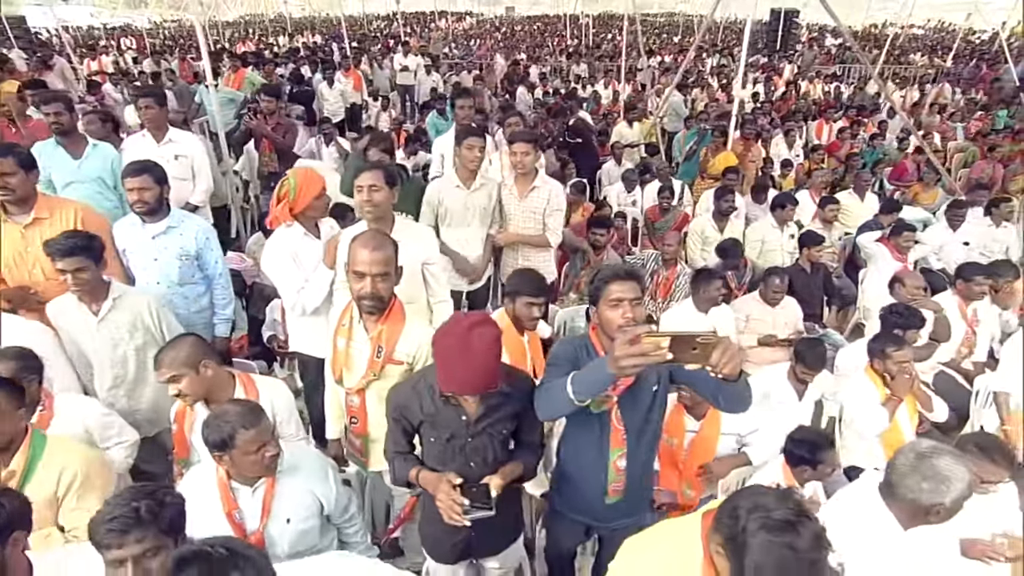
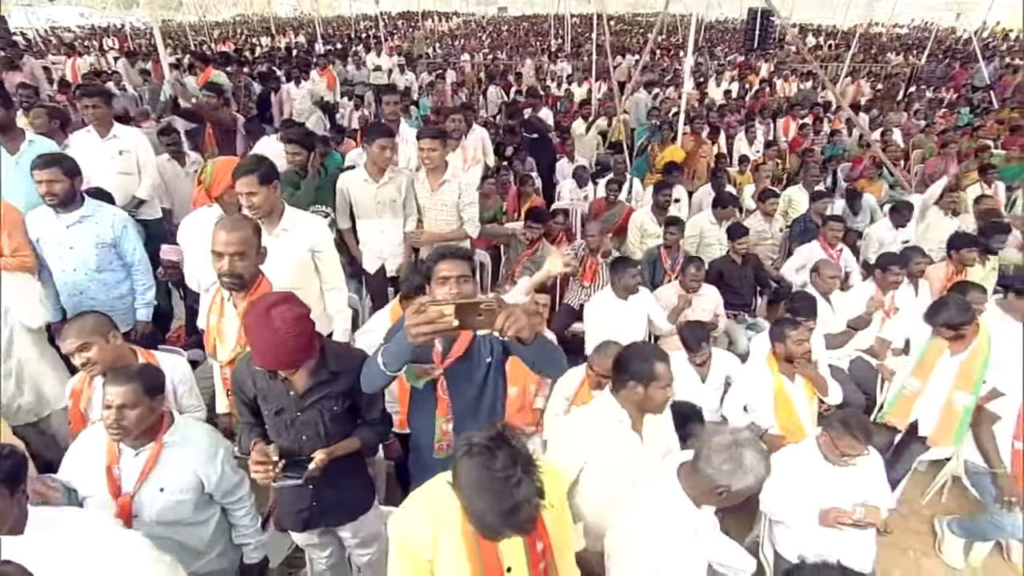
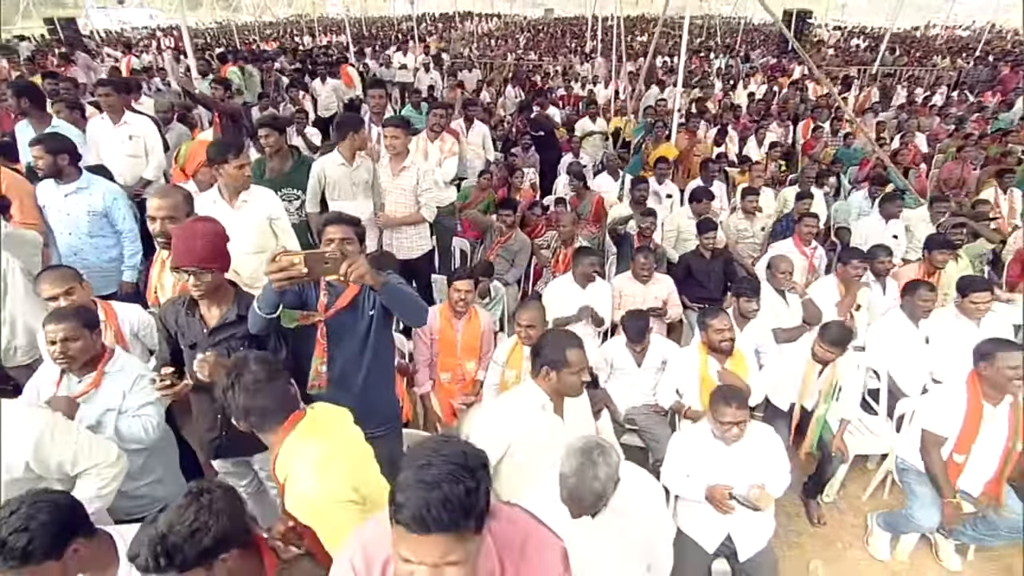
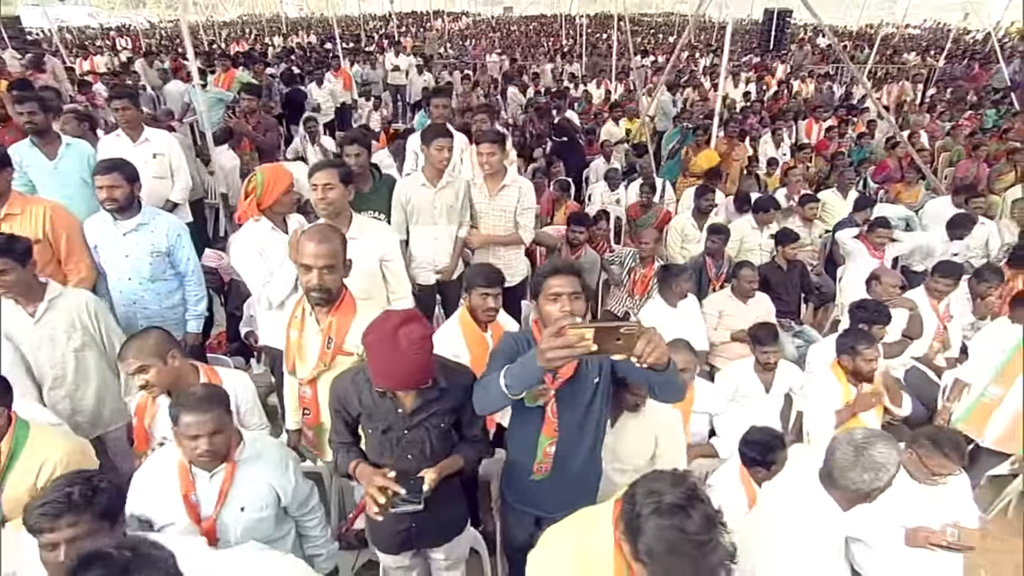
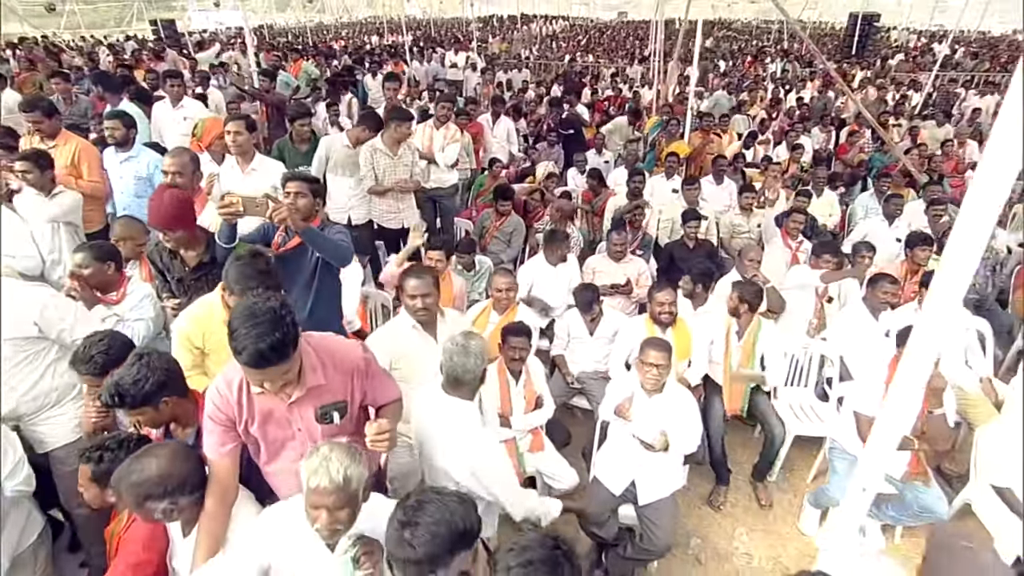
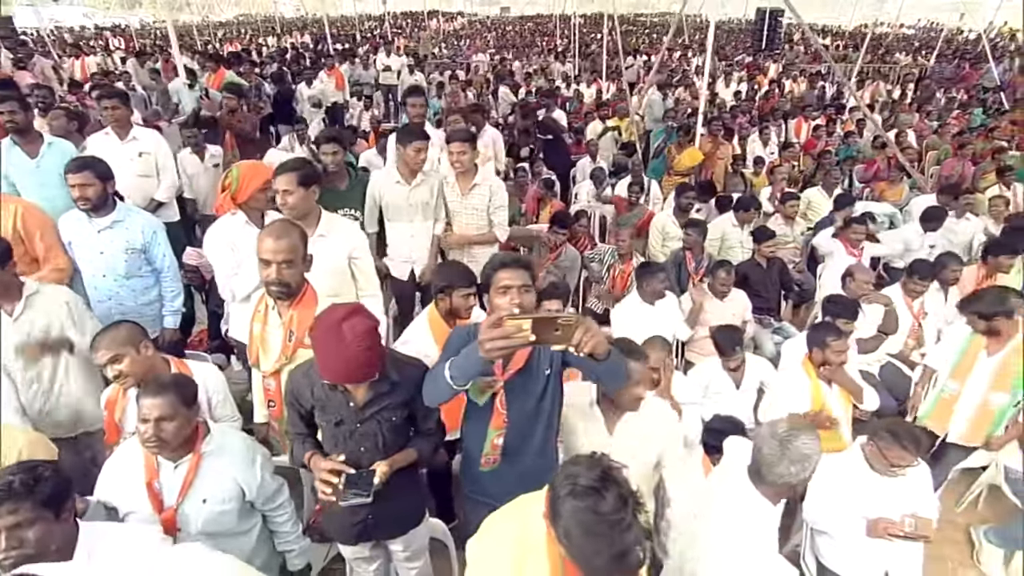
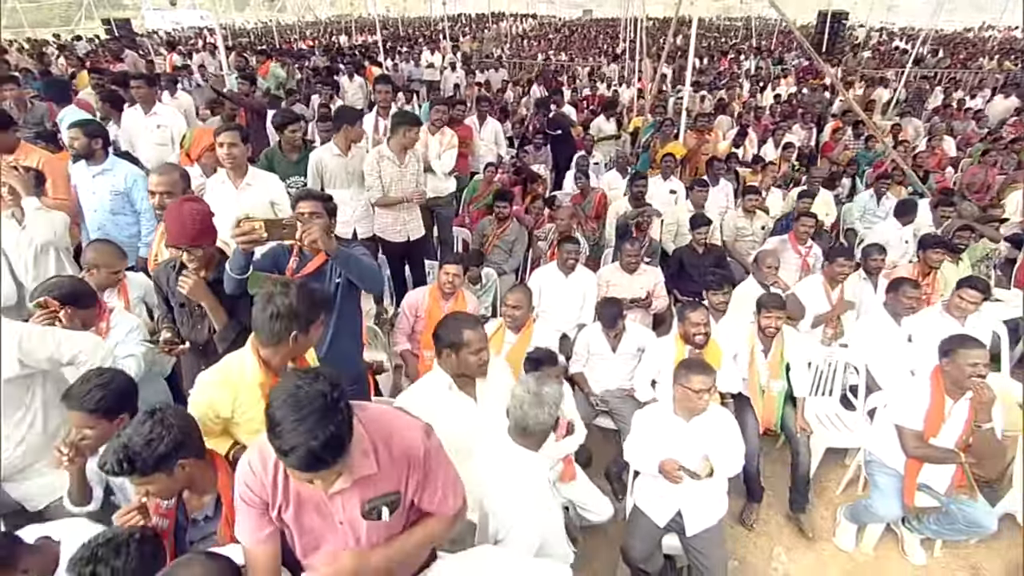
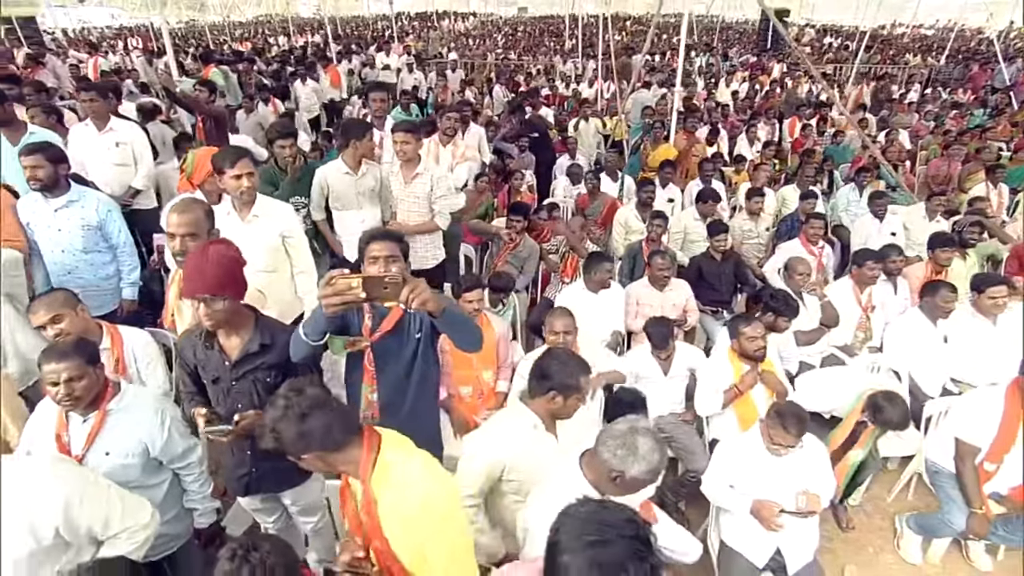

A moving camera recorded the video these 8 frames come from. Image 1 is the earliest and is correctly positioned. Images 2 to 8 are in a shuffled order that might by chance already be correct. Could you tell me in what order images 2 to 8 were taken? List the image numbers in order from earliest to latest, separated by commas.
4, 6, 2, 8, 3, 7, 5
